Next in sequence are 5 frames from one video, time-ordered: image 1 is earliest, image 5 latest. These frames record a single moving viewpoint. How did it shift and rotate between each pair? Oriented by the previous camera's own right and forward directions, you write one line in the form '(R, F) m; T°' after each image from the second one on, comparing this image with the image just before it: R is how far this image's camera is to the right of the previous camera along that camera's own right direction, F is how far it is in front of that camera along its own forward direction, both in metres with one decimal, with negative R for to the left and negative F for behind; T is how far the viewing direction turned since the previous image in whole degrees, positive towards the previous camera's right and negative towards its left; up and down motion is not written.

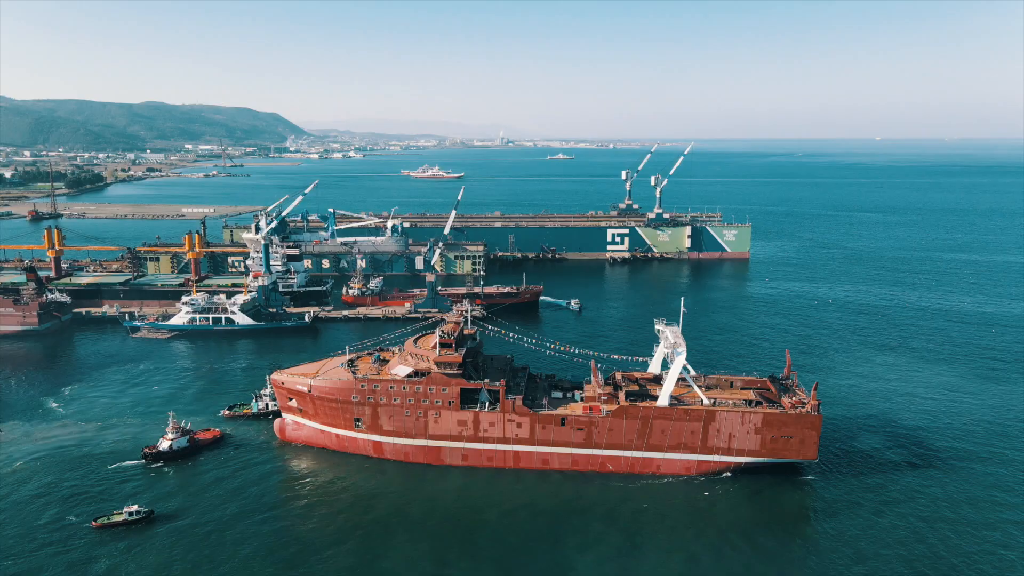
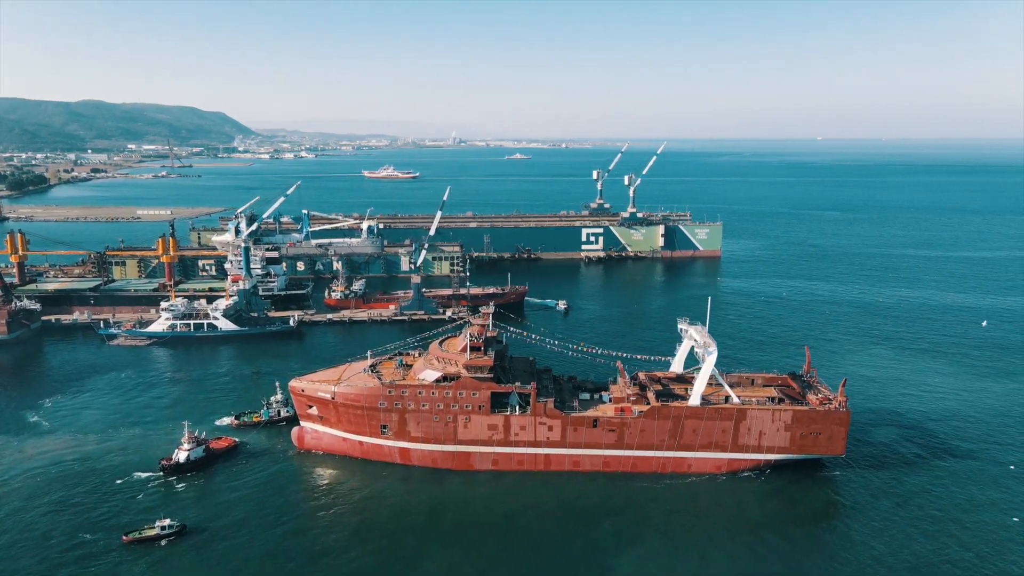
(-2.0, +0.3) m; +3°
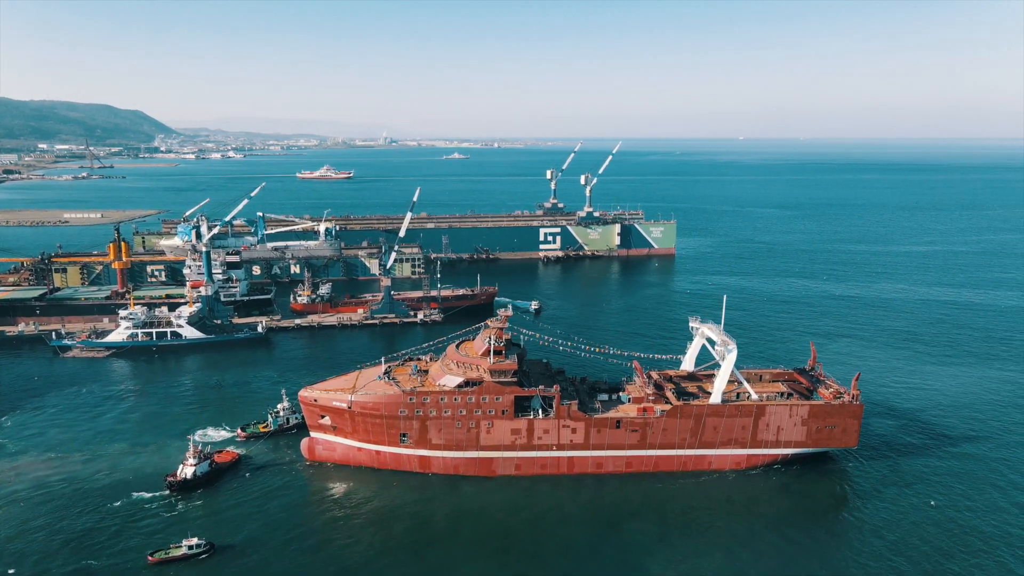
(-2.3, +0.4) m; +4°
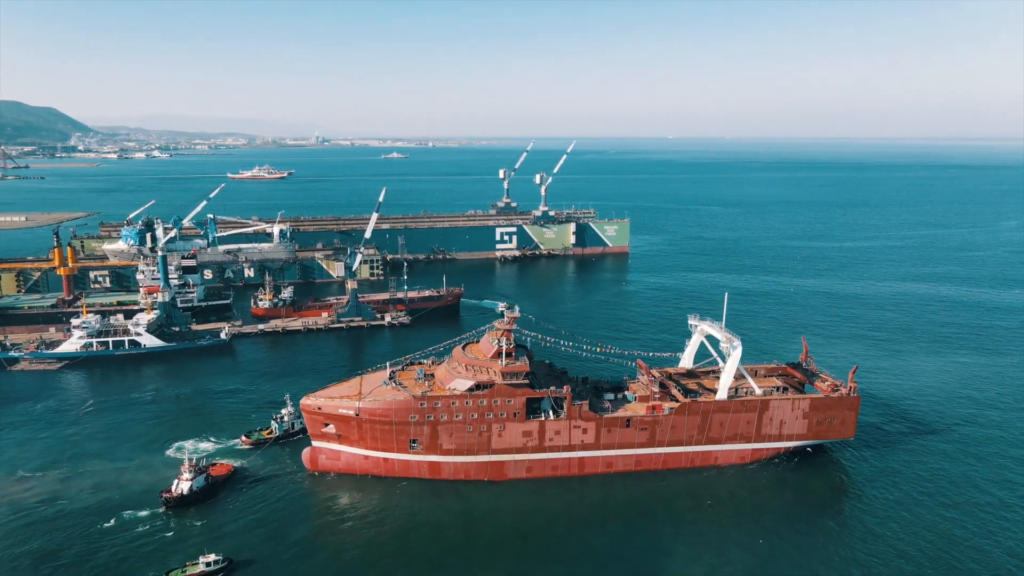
(-1.9, +0.2) m; +4°
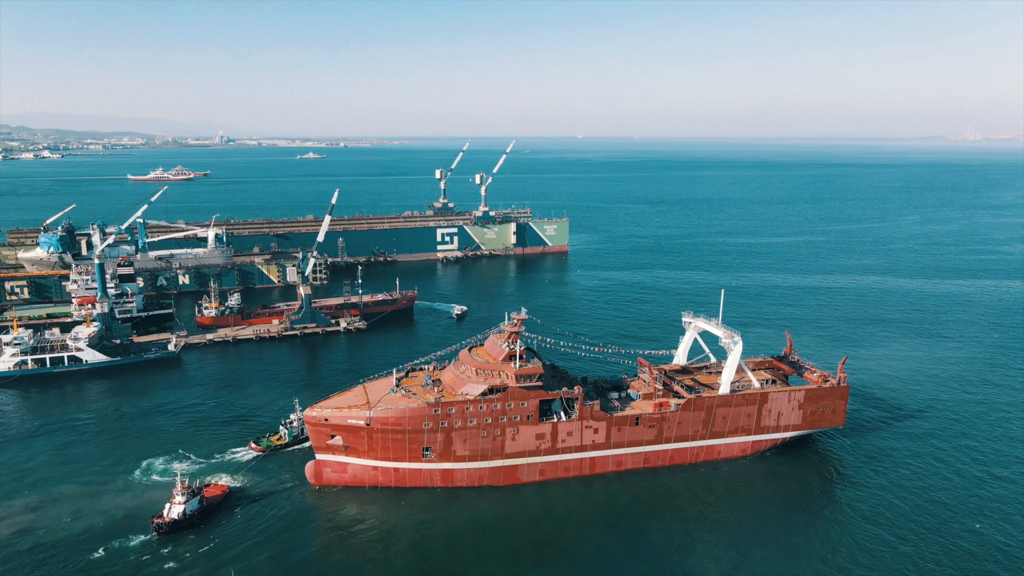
(-2.4, +0.2) m; +6°
